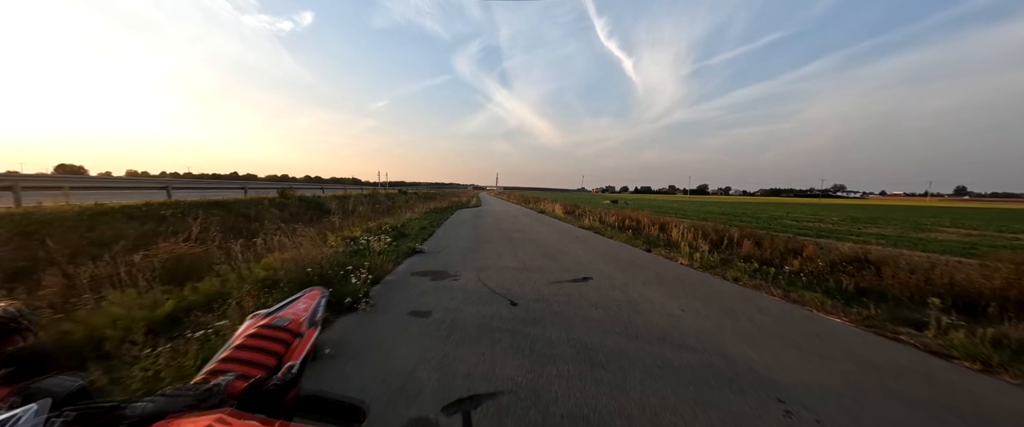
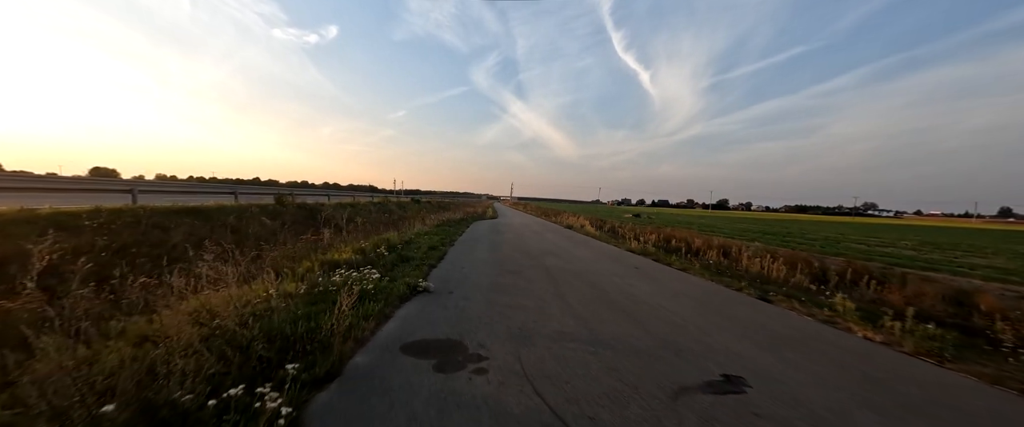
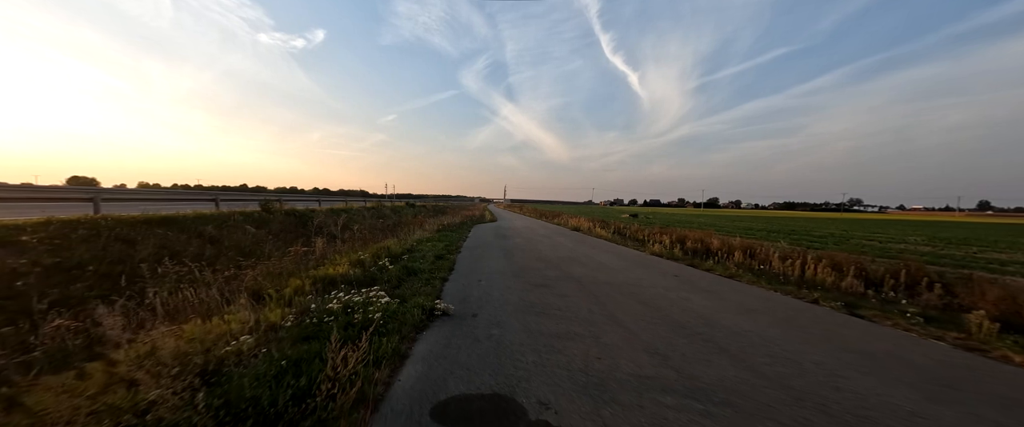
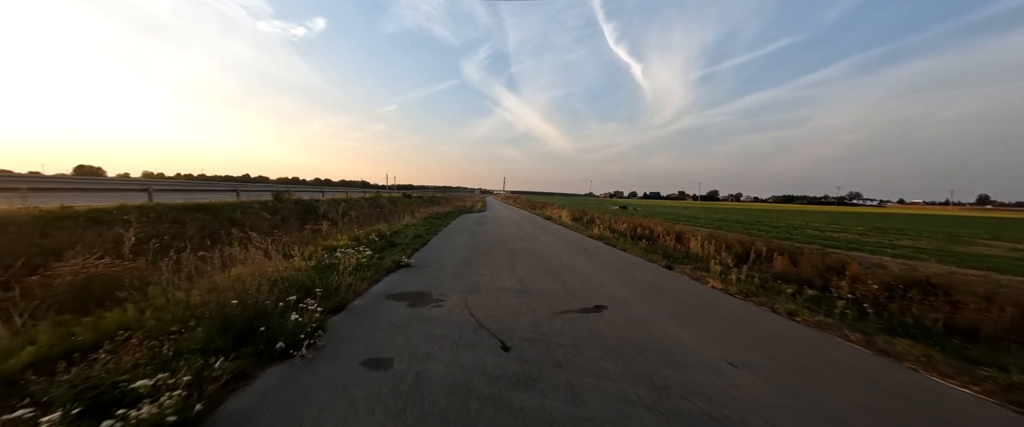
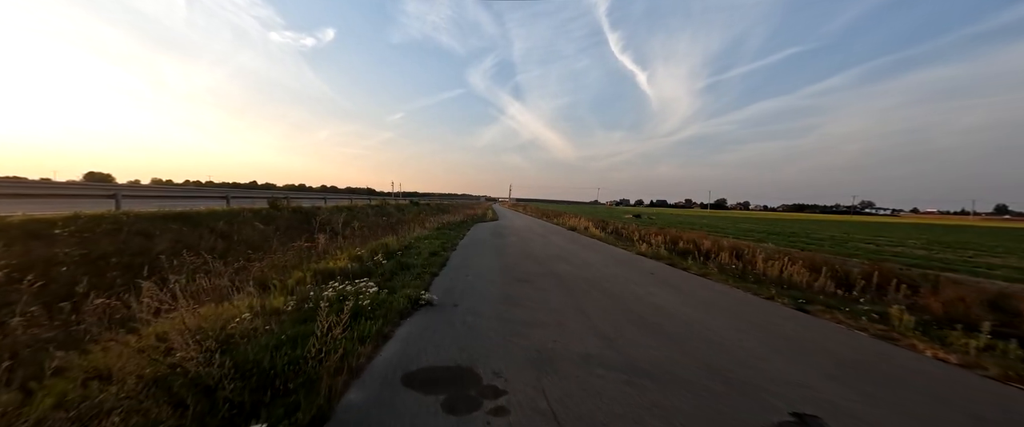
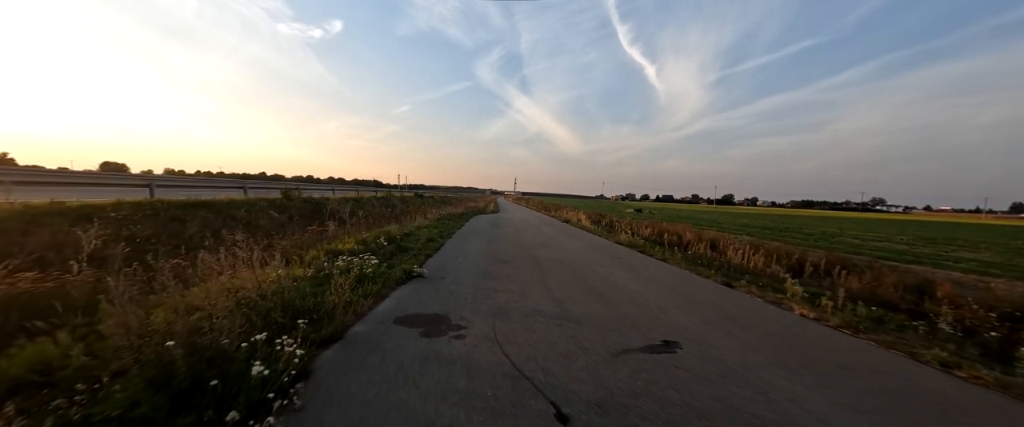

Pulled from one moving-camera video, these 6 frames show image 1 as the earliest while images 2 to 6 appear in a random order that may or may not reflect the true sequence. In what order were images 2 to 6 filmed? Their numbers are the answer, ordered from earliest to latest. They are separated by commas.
4, 6, 2, 5, 3
